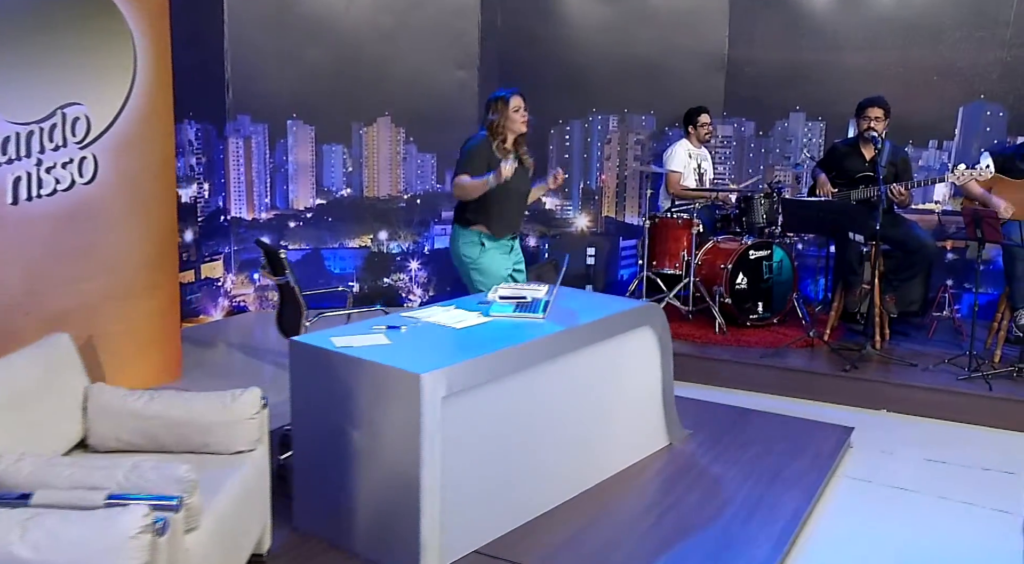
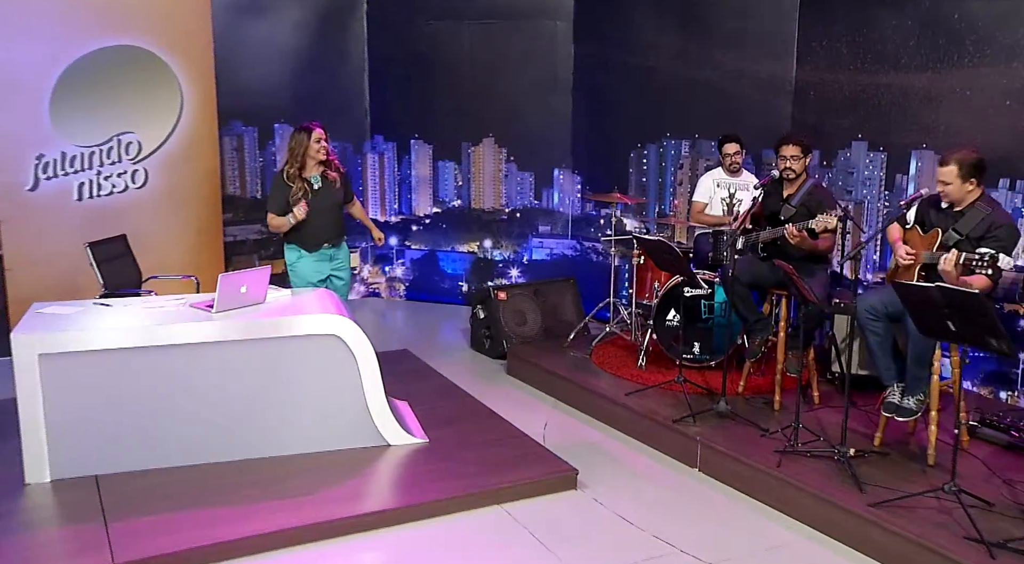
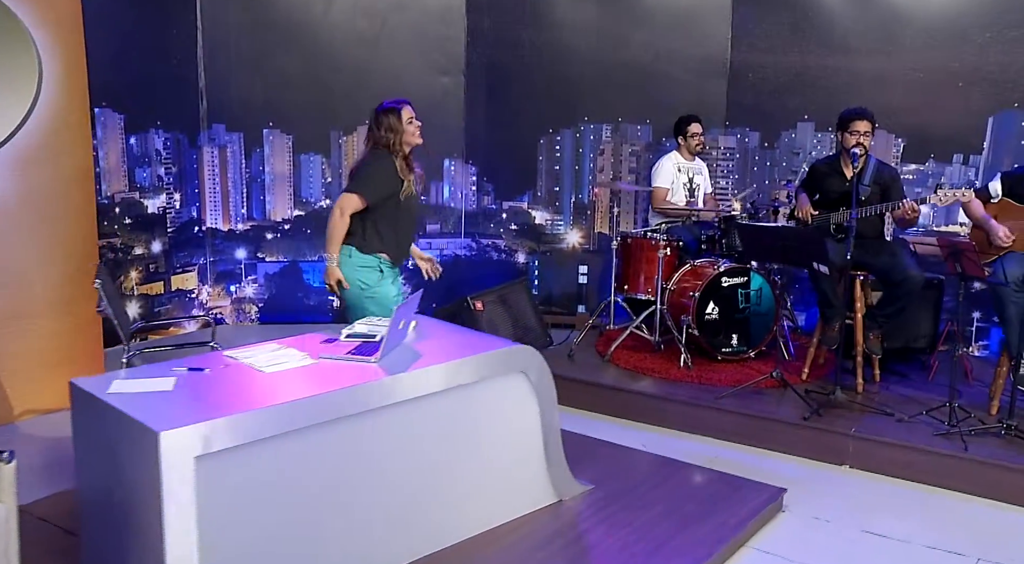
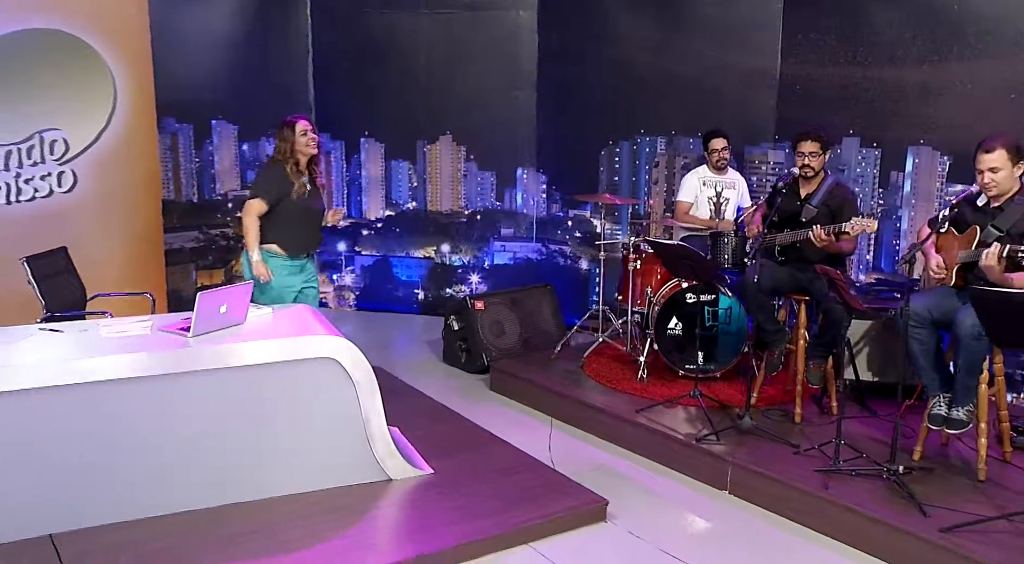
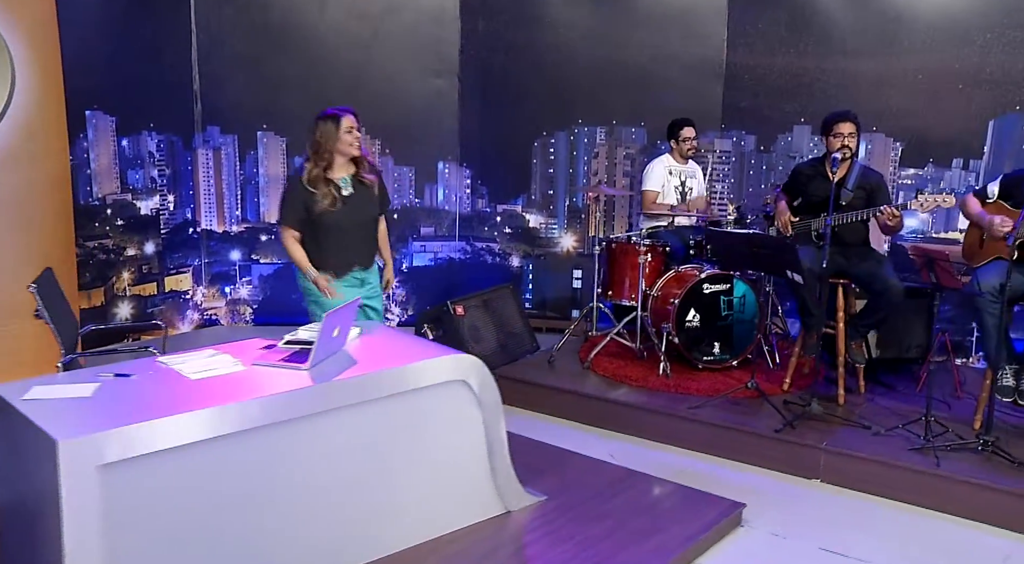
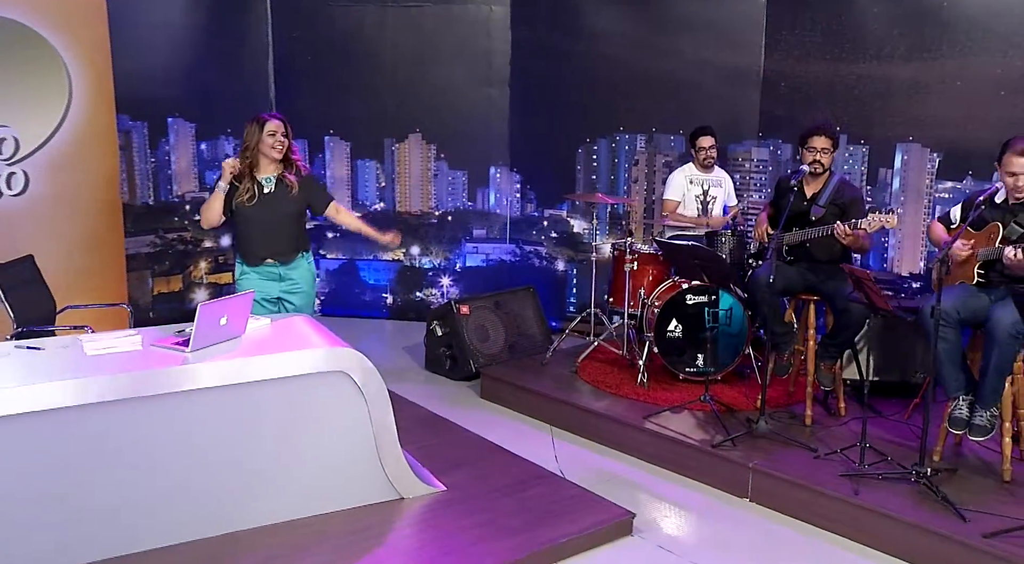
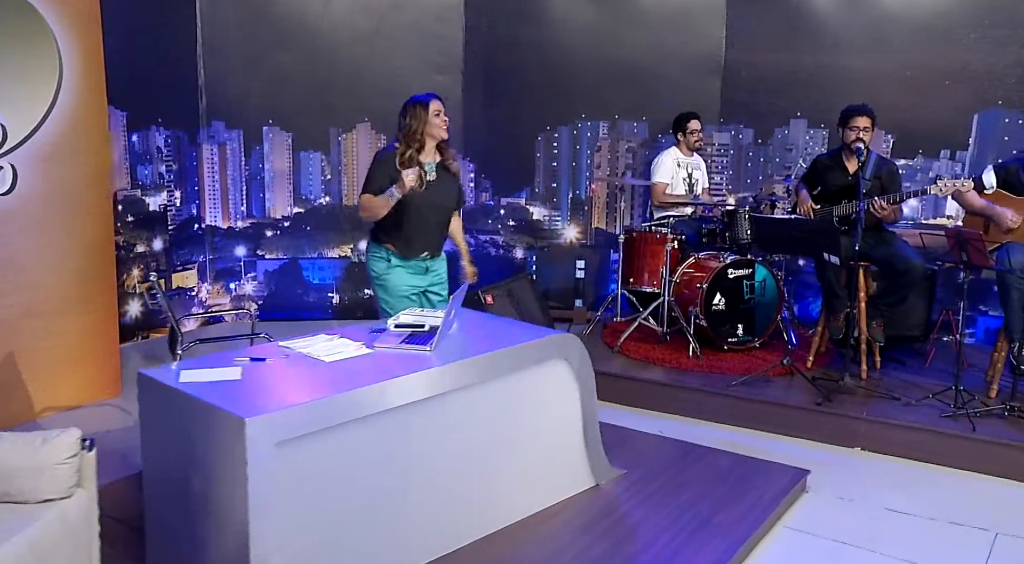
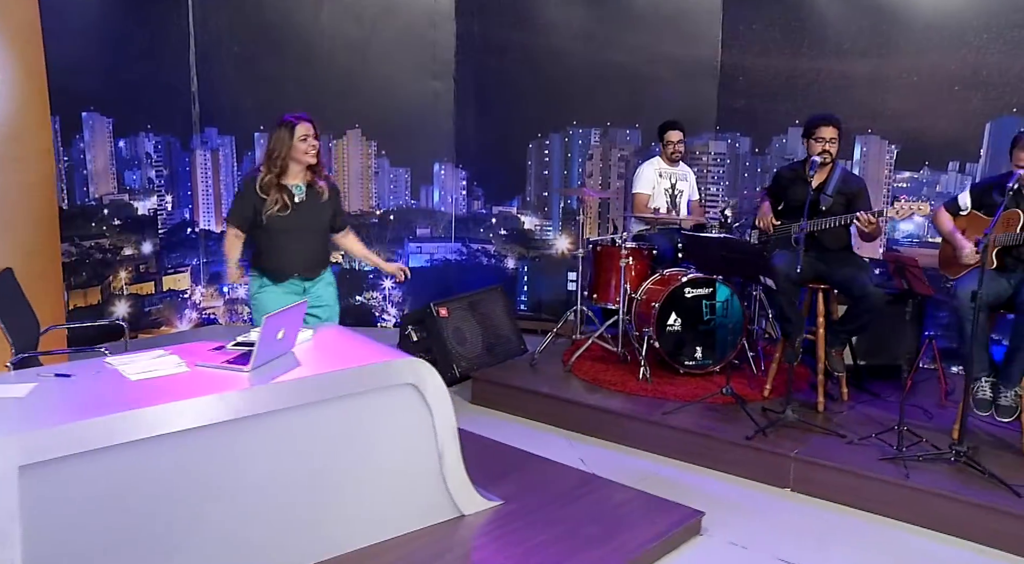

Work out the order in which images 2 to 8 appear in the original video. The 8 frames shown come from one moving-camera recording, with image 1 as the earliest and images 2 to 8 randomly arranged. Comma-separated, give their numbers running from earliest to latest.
7, 3, 5, 8, 6, 4, 2
